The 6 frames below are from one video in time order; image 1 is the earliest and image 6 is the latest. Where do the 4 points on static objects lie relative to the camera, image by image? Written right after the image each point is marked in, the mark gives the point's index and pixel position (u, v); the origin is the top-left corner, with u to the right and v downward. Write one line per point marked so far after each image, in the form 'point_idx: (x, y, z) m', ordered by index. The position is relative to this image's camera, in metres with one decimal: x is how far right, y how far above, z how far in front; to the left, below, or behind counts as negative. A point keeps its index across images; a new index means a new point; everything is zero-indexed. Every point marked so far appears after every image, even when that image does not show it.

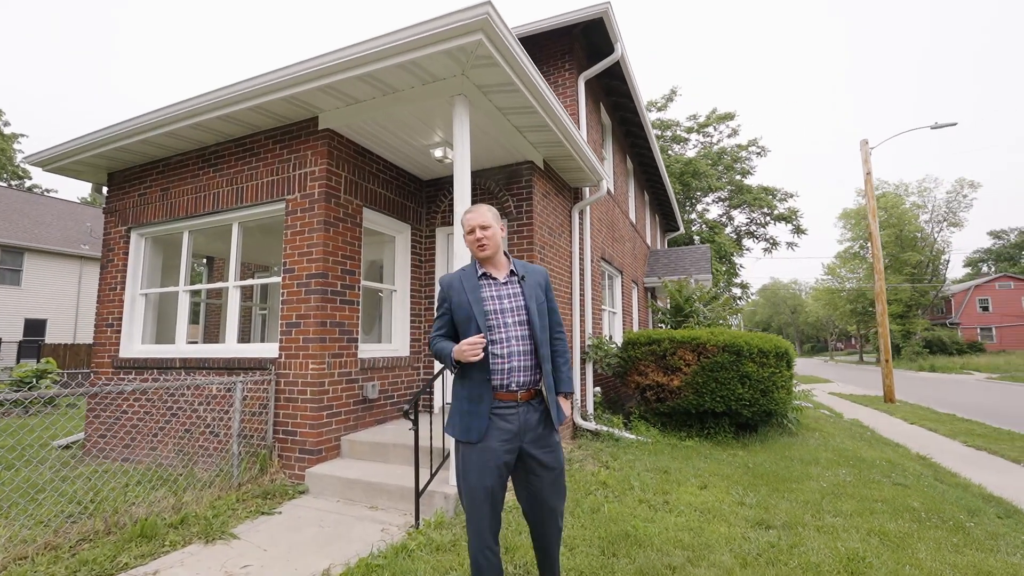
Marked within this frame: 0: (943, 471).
0: (+4.9, -2.1, +5.4) m
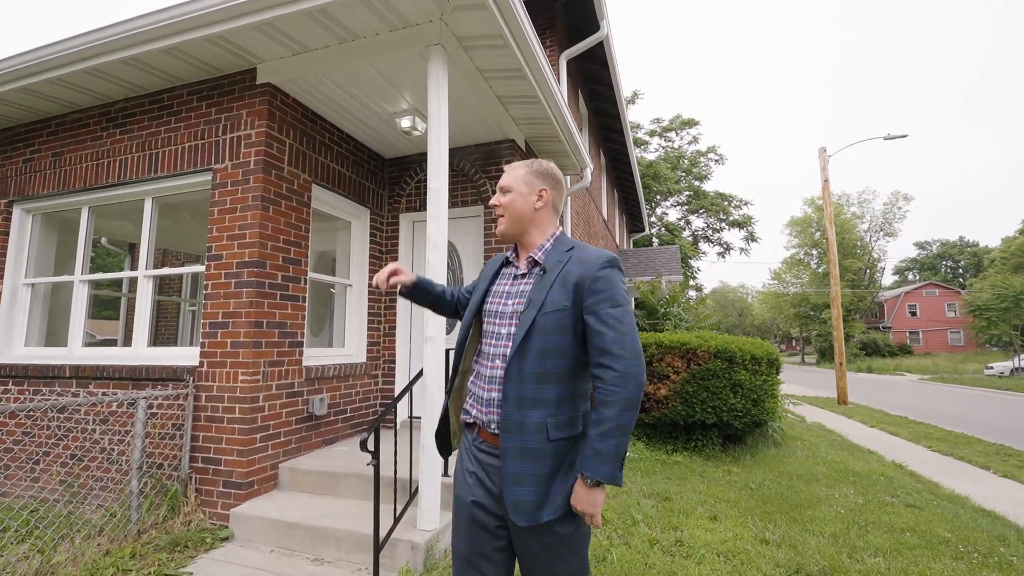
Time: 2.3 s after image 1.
0: (+4.6, -2.1, +5.2) m
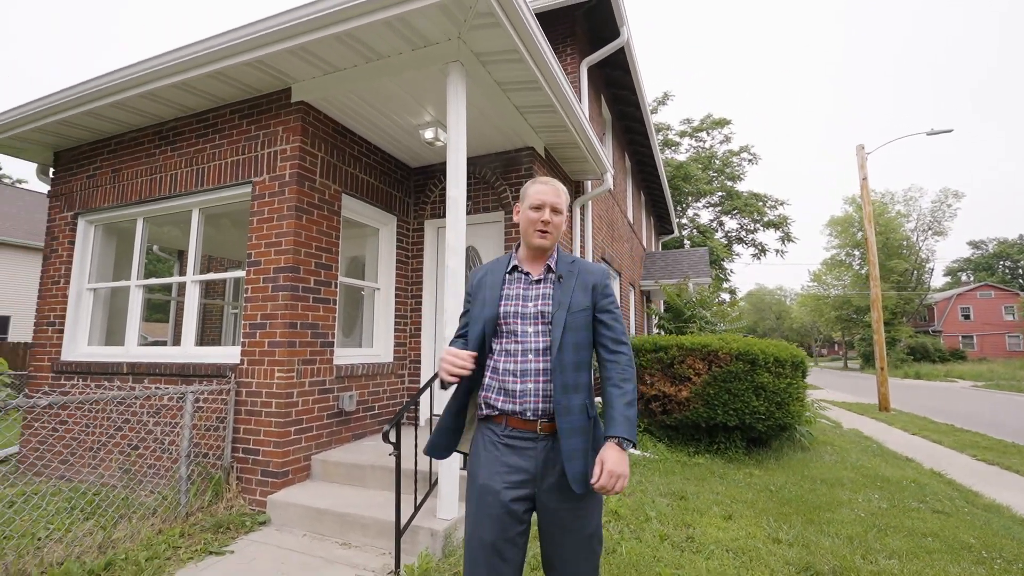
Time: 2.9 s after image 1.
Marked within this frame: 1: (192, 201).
0: (+4.8, -2.2, +5.0) m
1: (-2.8, +0.8, +4.1) m
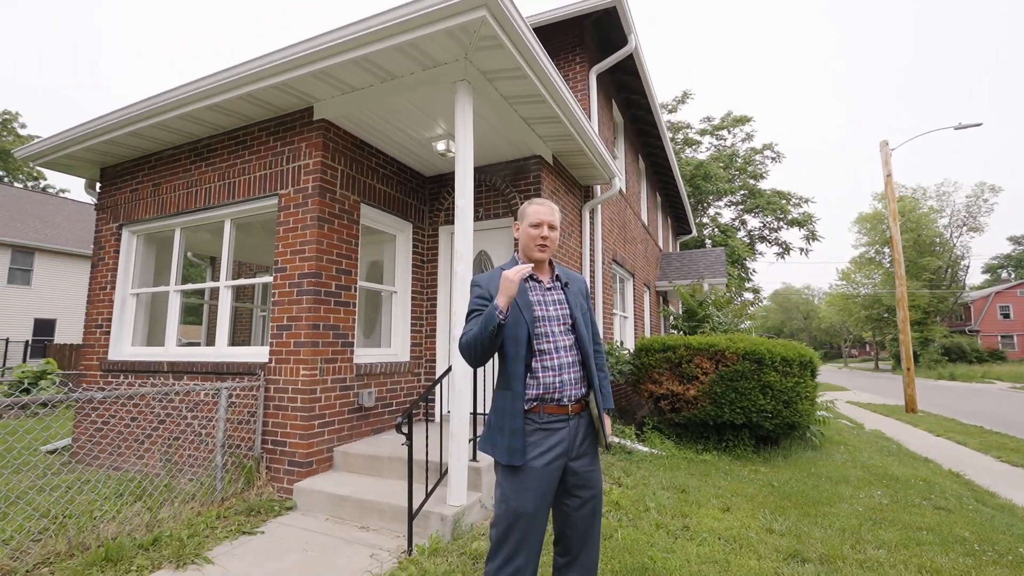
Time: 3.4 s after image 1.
0: (+5.0, -2.1, +5.0) m
1: (-2.7, +0.7, +4.5) m
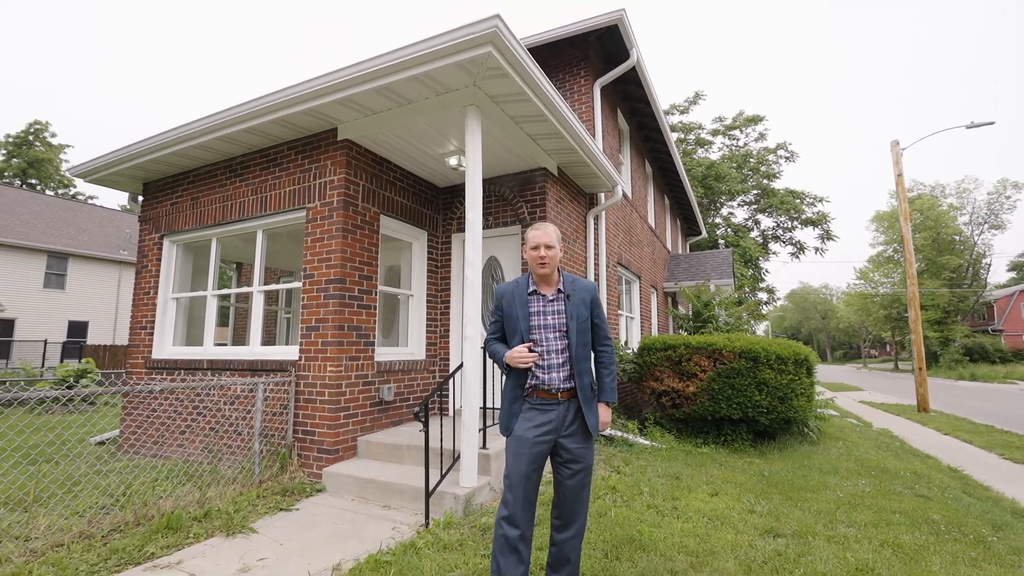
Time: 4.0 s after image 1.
0: (+5.1, -2.1, +5.2) m
1: (-2.6, +0.7, +4.9) m
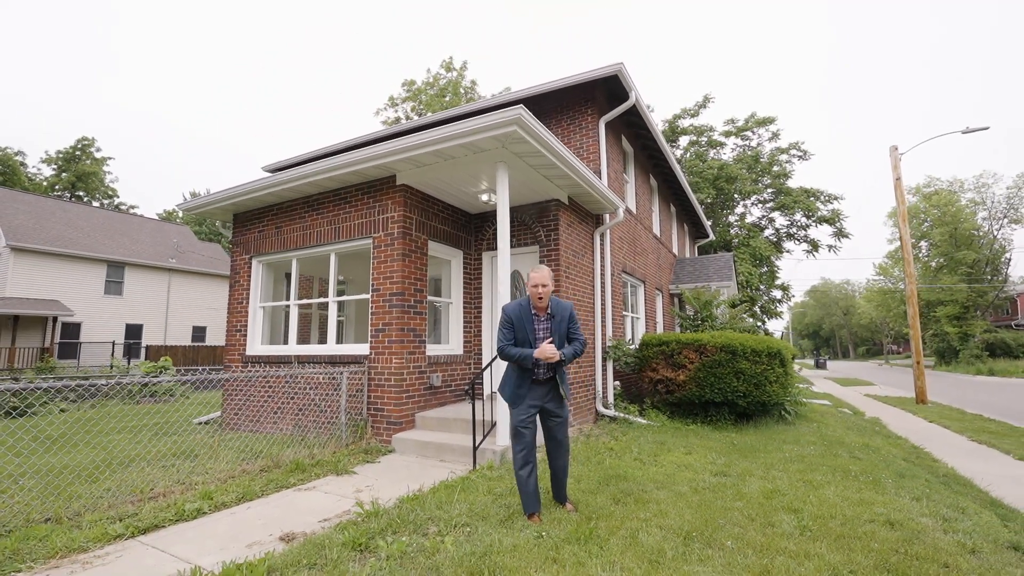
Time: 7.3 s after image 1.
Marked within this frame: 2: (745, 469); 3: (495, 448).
0: (+5.3, -2.2, +6.2) m
1: (-2.4, +0.5, +6.2) m
2: (+2.1, -1.6, +4.2) m
3: (-0.2, -1.5, +4.5) m
